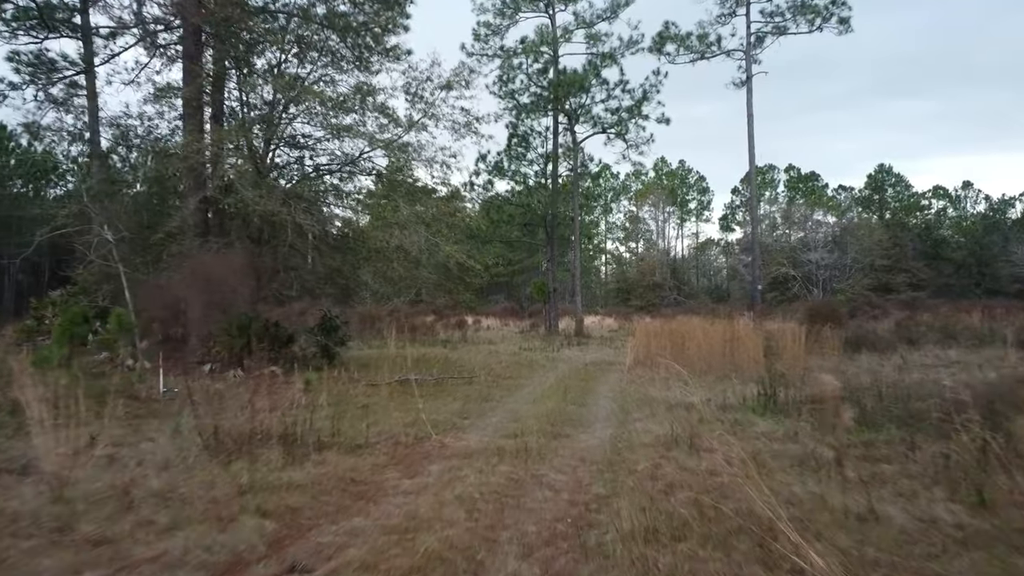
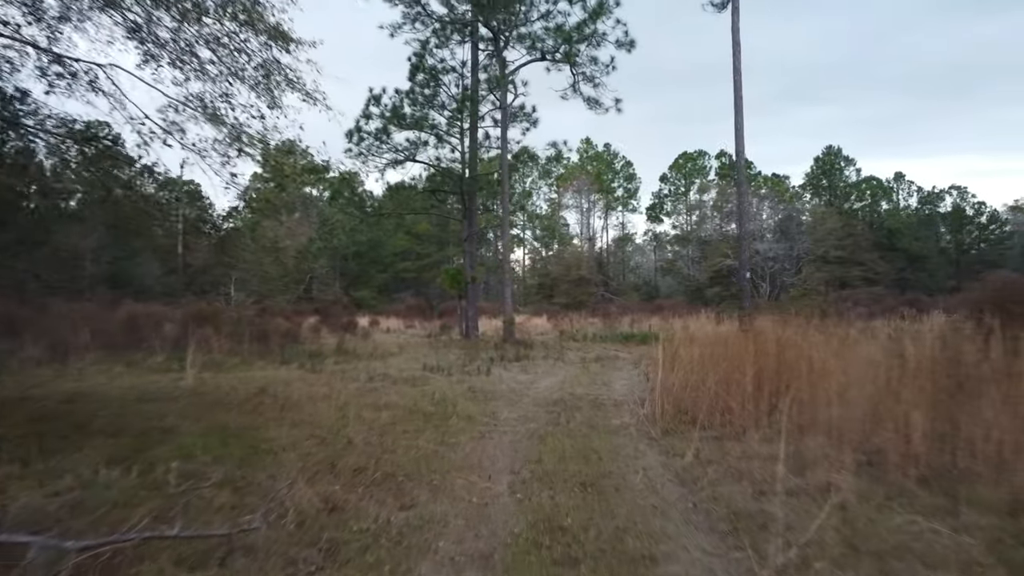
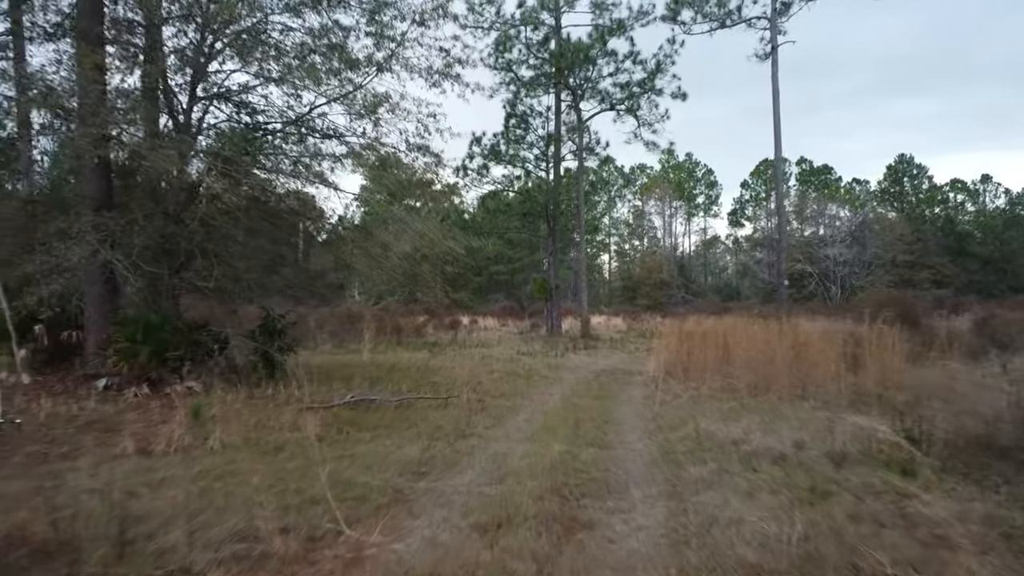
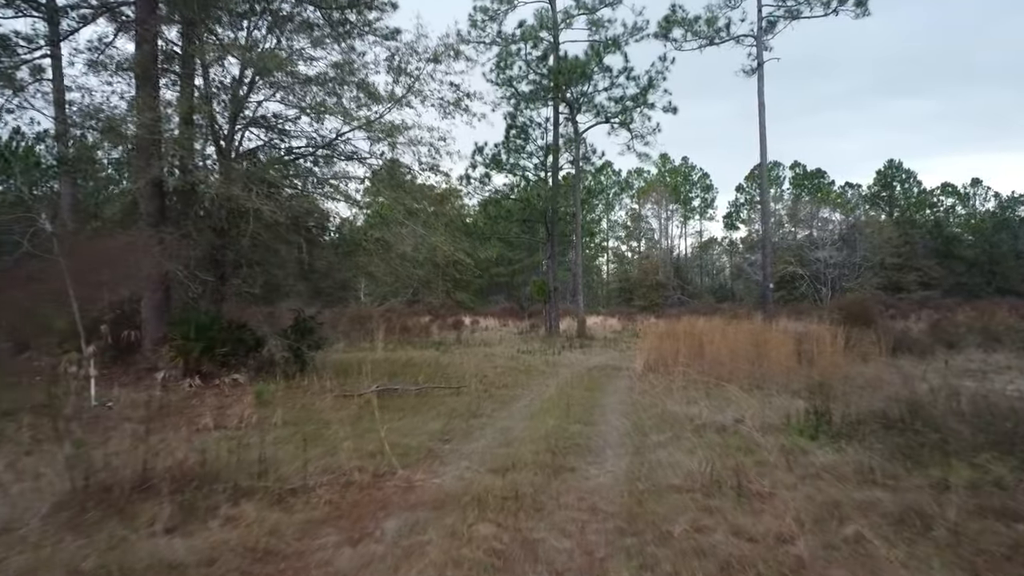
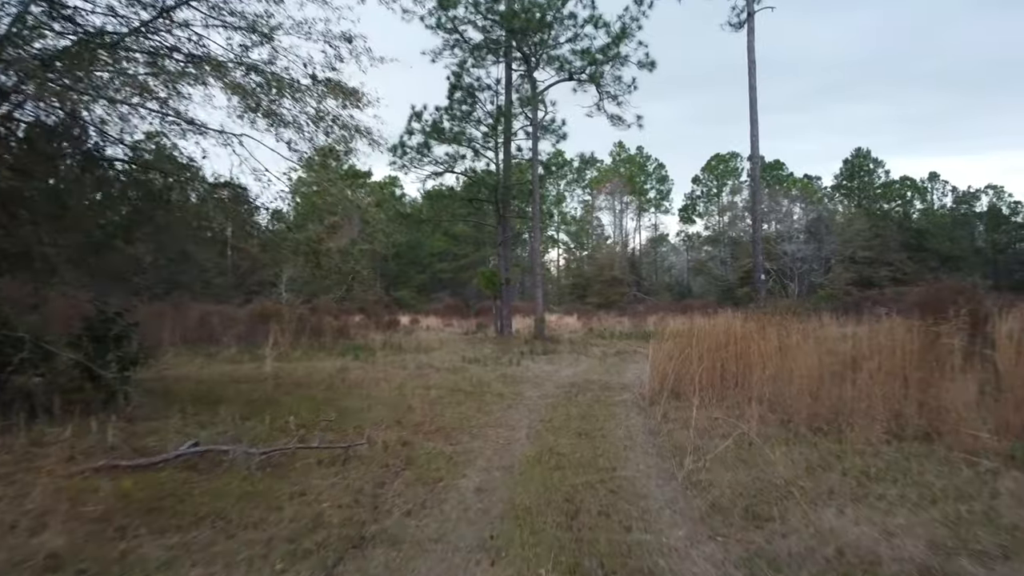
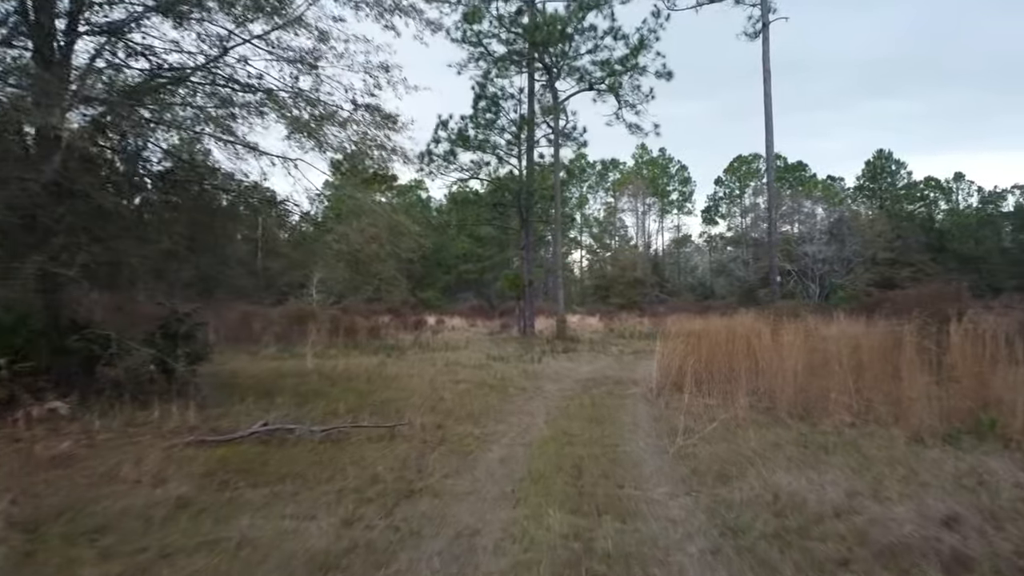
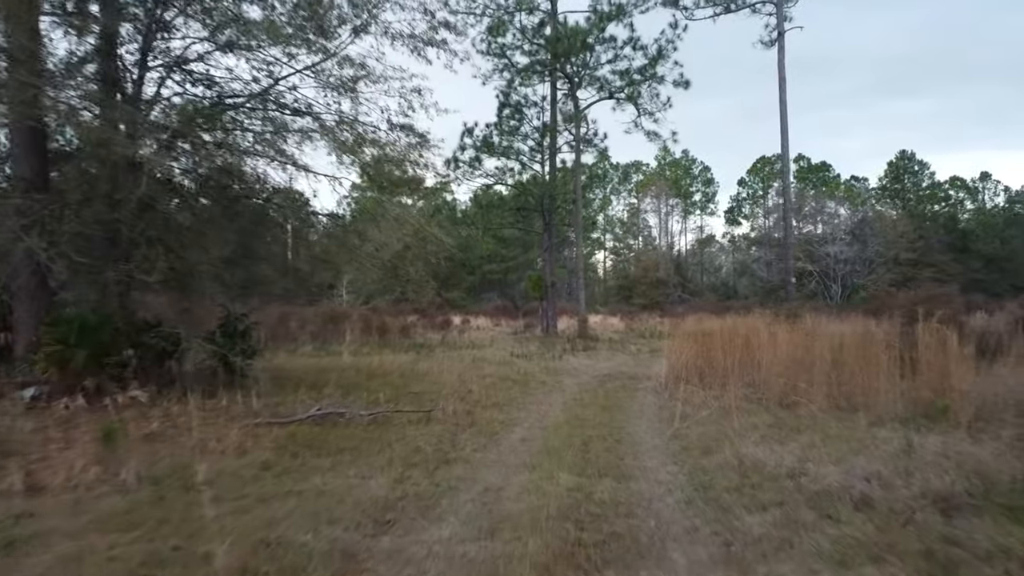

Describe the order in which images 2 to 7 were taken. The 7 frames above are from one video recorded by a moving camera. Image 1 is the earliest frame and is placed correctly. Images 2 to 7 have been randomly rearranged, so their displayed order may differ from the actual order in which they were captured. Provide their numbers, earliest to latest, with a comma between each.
4, 3, 7, 6, 5, 2
